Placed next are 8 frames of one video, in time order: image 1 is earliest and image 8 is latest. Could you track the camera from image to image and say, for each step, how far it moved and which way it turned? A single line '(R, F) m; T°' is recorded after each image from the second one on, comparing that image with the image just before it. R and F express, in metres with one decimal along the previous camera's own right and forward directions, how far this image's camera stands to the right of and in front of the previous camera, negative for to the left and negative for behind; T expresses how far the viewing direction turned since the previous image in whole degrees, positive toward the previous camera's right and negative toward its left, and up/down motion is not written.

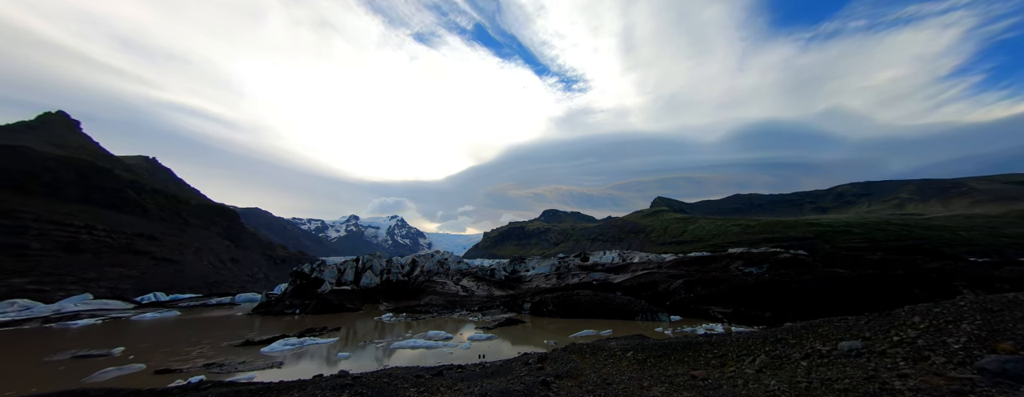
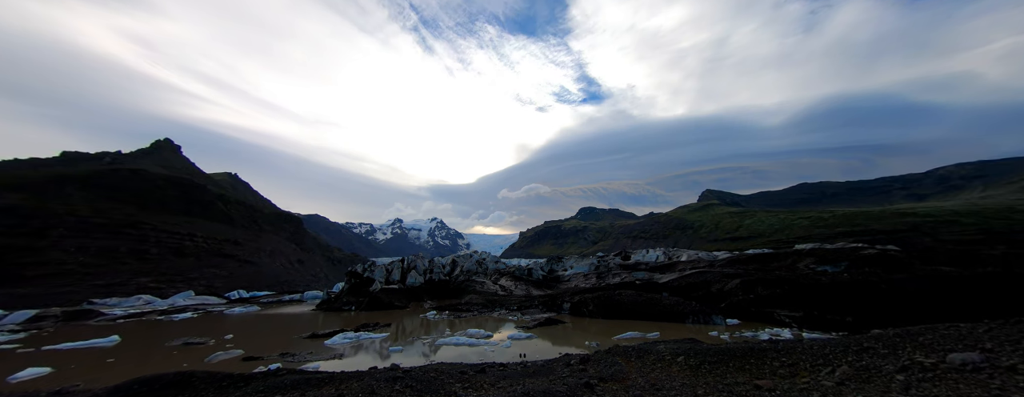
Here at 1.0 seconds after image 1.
(+1.4, -0.3) m; -9°
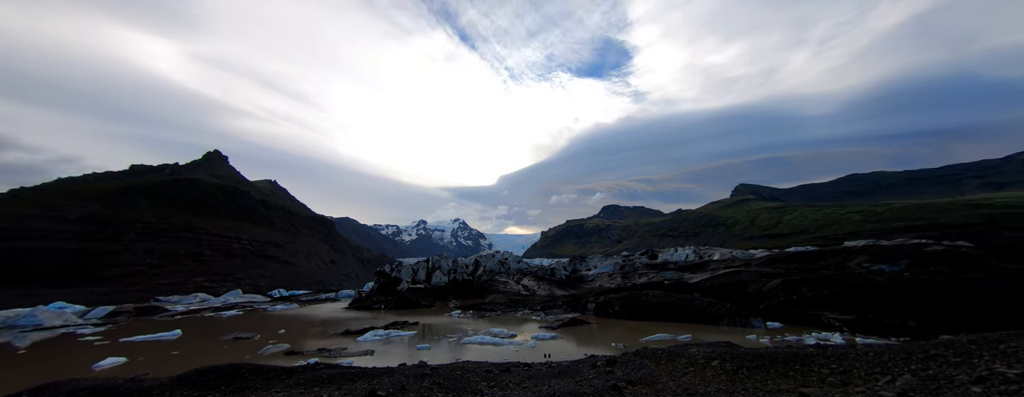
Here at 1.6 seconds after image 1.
(+0.9, -0.1) m; -5°
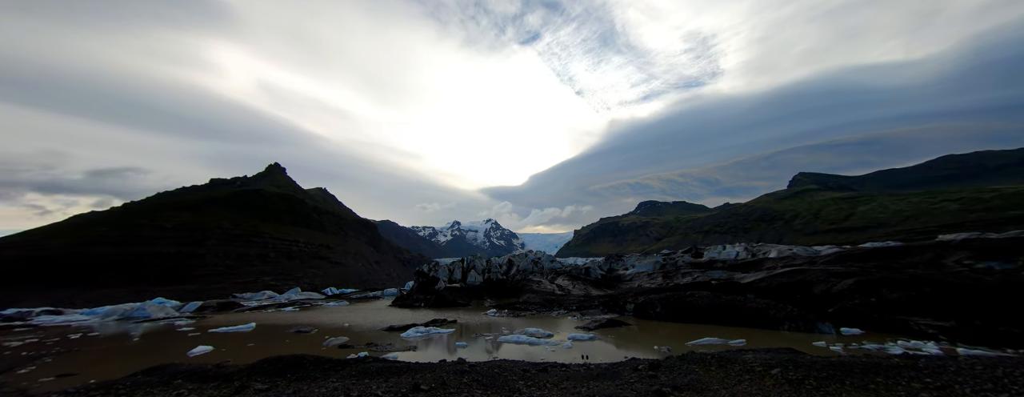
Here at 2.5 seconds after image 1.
(+1.3, +0.1) m; -8°
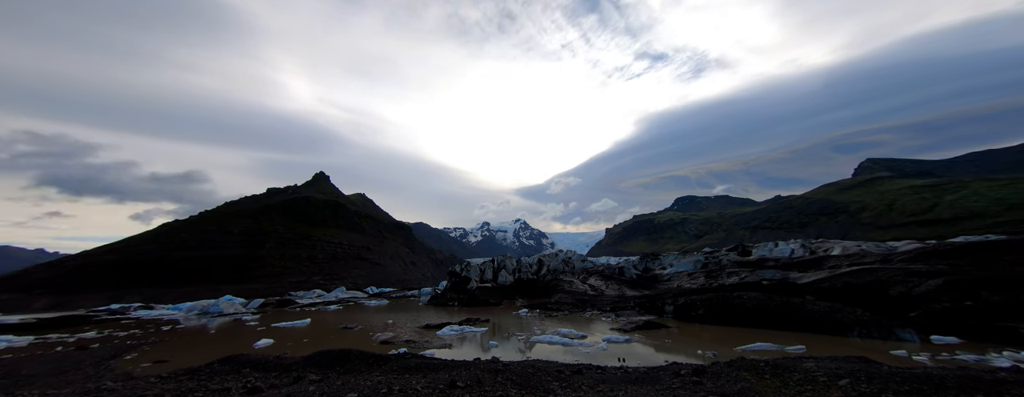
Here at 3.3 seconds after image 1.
(+1.1, +0.3) m; -7°
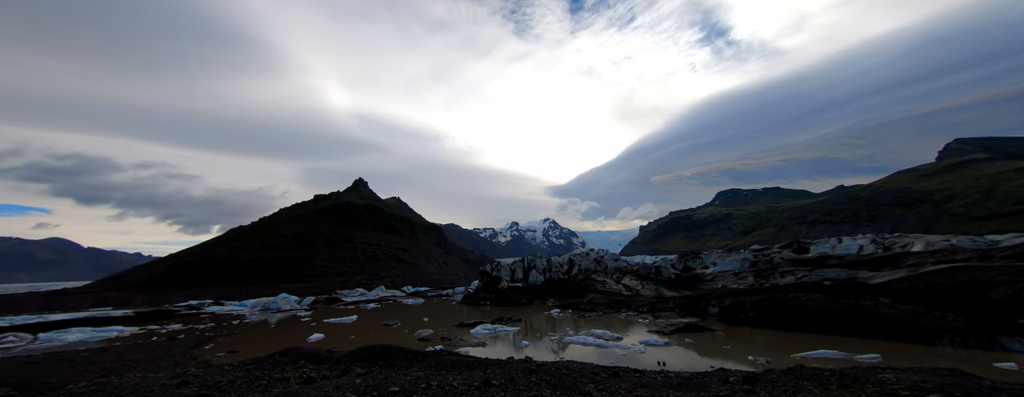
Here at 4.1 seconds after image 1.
(+1.1, +0.5) m; -7°
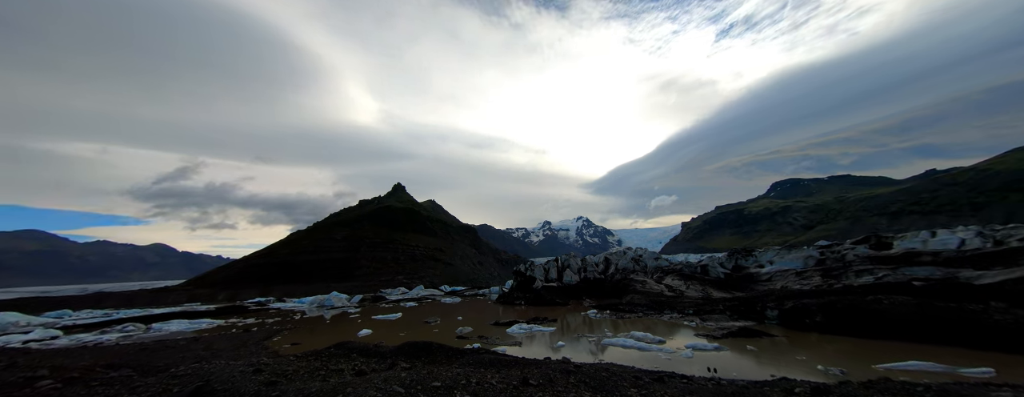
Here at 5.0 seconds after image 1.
(+1.1, +0.8) m; -8°
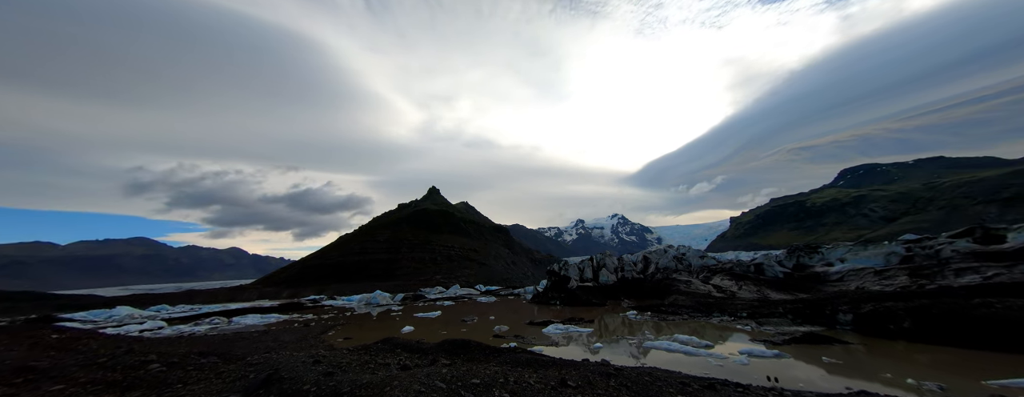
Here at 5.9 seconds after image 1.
(+0.9, +0.9) m; -7°
